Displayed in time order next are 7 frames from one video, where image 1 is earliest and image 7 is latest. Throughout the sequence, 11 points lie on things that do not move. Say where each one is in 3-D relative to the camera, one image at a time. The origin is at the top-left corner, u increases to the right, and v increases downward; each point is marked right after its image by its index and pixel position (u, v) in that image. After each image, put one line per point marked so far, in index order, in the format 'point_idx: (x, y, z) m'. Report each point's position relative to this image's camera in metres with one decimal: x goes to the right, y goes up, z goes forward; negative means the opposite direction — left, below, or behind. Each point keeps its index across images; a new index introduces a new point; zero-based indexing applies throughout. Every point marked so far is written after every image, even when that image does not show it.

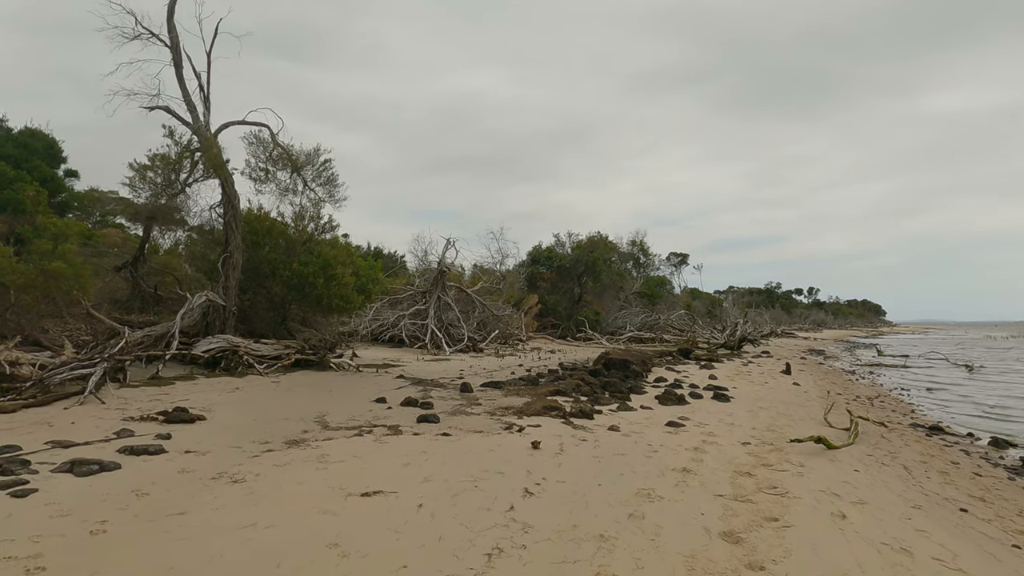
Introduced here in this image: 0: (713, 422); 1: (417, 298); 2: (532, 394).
0: (+2.9, -2.0, +9.5) m
1: (-2.8, -0.3, +19.3) m
2: (+0.3, -1.7, +10.8) m
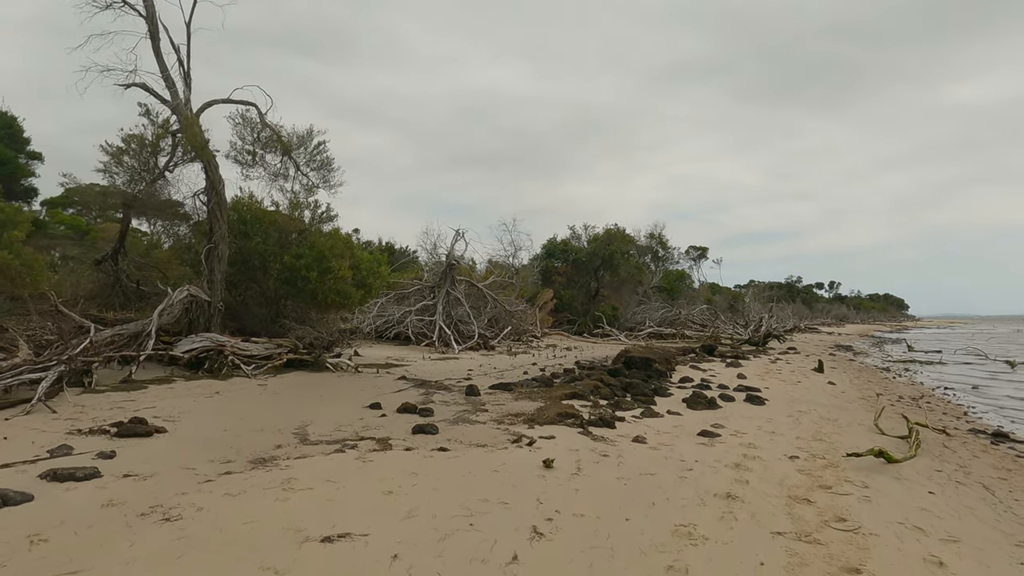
0: (+3.0, -1.8, +8.4) m
1: (-2.4, -0.1, +18.3) m
2: (+0.5, -1.6, +9.7) m
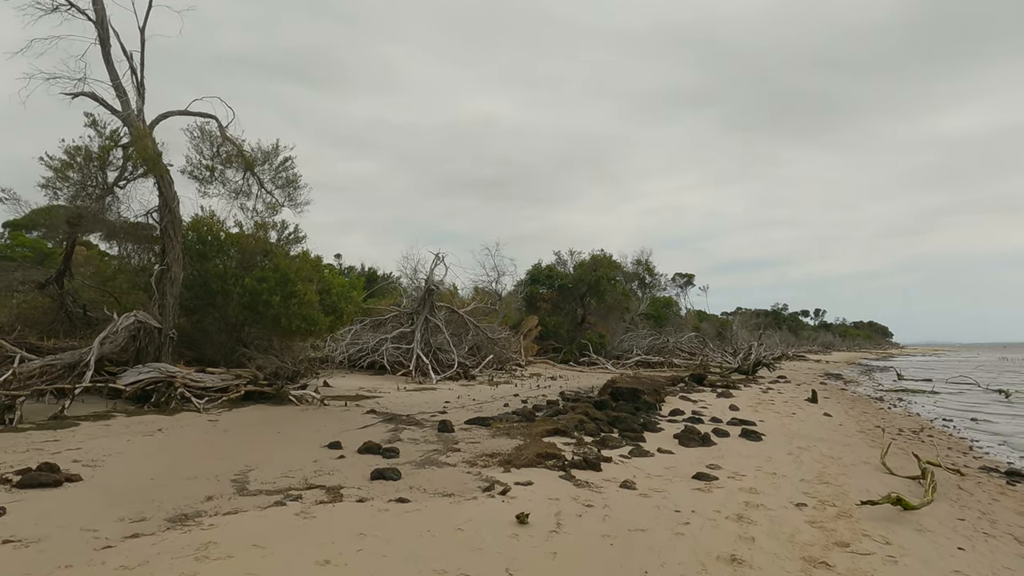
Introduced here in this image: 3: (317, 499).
0: (+2.7, -2.1, +7.6) m
1: (-2.9, -0.8, +17.5) m
2: (+0.2, -2.0, +8.9) m
3: (-1.6, -1.7, +5.4) m
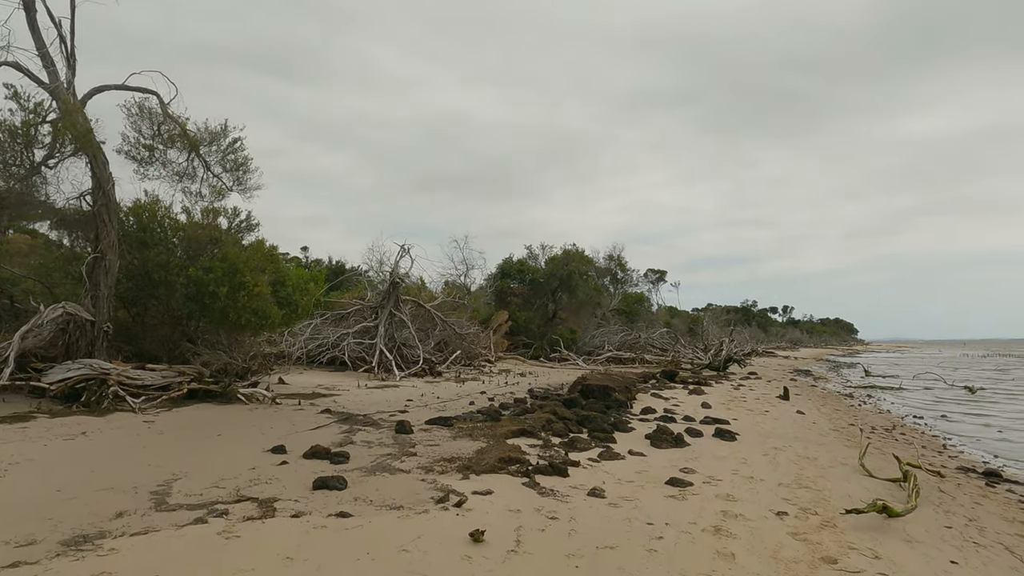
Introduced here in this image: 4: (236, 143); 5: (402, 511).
0: (+2.3, -2.0, +7.1) m
1: (-3.7, -0.6, +16.8) m
2: (-0.3, -1.9, +8.3) m
3: (-1.9, -1.6, +4.8) m
4: (-4.3, +2.2, +10.2) m
5: (-0.8, -1.7, +5.0) m
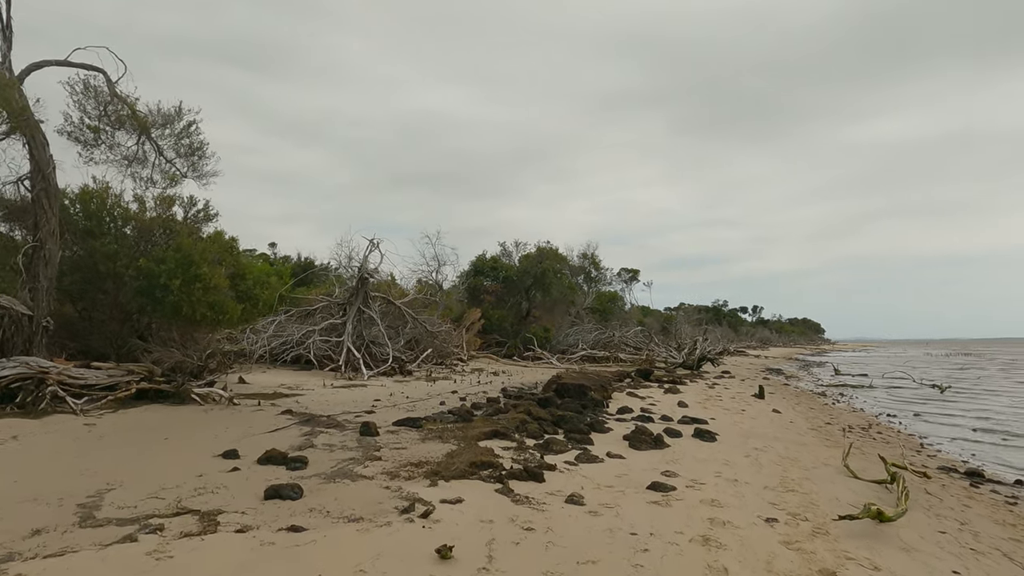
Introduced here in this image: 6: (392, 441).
0: (+2.0, -2.0, +6.8) m
1: (-4.4, -0.5, +16.2) m
2: (-0.6, -1.8, +7.8) m
3: (-2.1, -1.5, +4.3) m
4: (-4.6, +2.3, +9.6) m
5: (-1.0, -1.6, +4.5) m
6: (-1.4, -1.8, +7.8) m
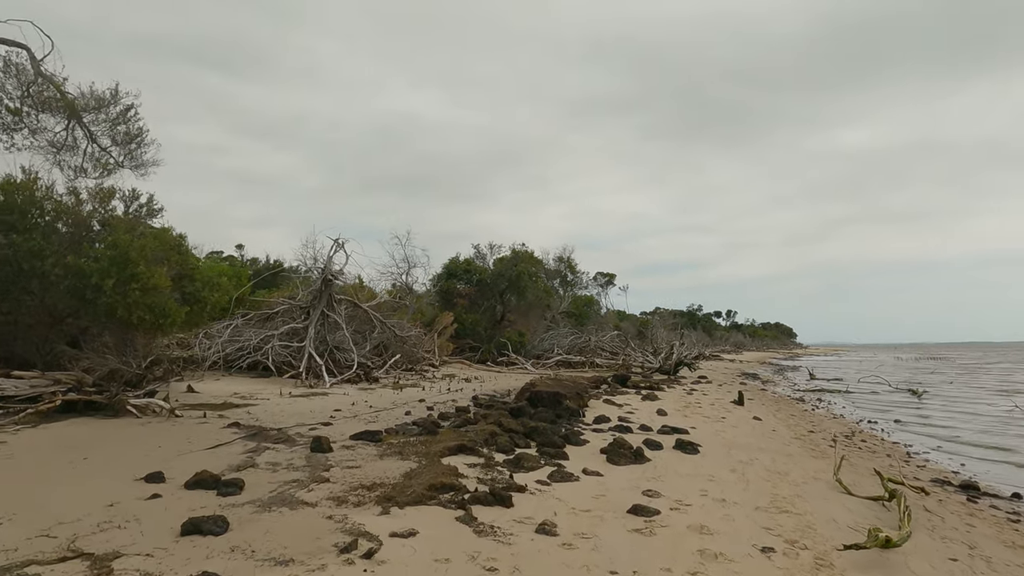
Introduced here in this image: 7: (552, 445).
0: (+1.7, -2.0, +6.1) m
1: (-5.0, -0.6, +15.3) m
2: (-1.0, -1.8, +7.1) m
3: (-2.3, -1.5, +3.5) m
4: (-5.0, +2.3, +8.7) m
5: (-1.3, -1.6, +3.8) m
6: (-1.8, -1.8, +7.0) m
7: (+0.5, -2.0, +8.3) m
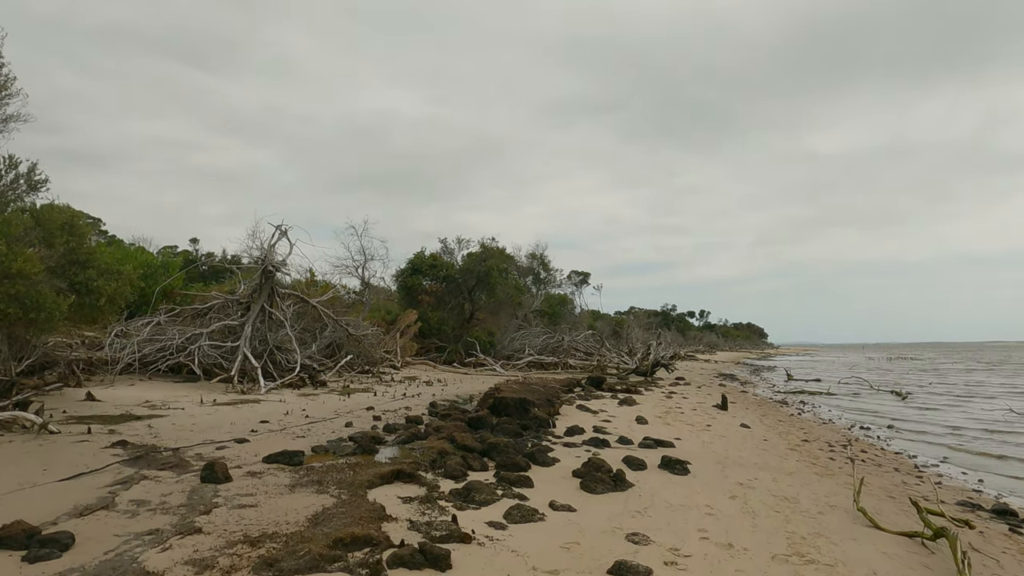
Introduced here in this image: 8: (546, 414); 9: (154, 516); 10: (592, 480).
0: (+1.3, -1.9, +4.7) m
1: (-5.8, -0.4, +13.6) m
2: (-1.4, -1.7, +5.5) m
3: (-2.6, -1.4, +1.9) m
4: (-5.5, +2.5, +7.0) m
5: (-1.6, -1.5, +2.2) m
6: (-2.2, -1.7, +5.4) m
7: (0.0, -1.8, +6.8) m
8: (+0.5, -2.0, +10.4) m
9: (-2.5, -1.6, +4.6) m
10: (+0.8, -1.9, +6.4) m
